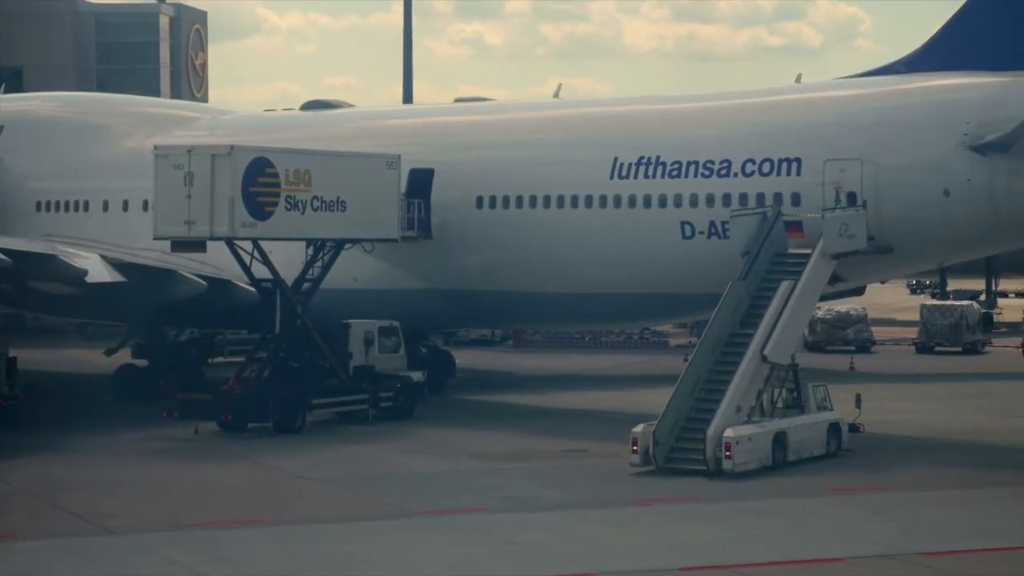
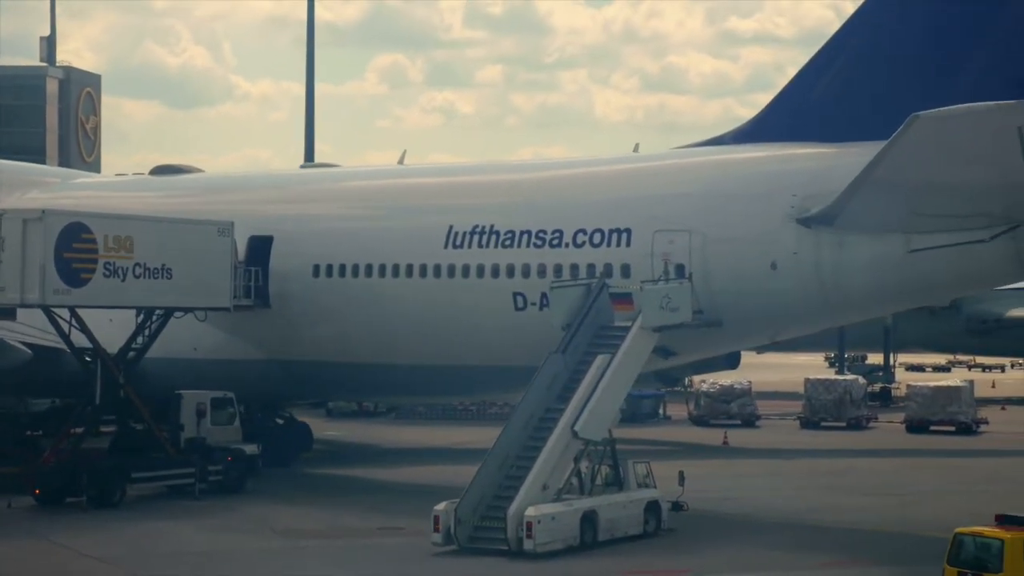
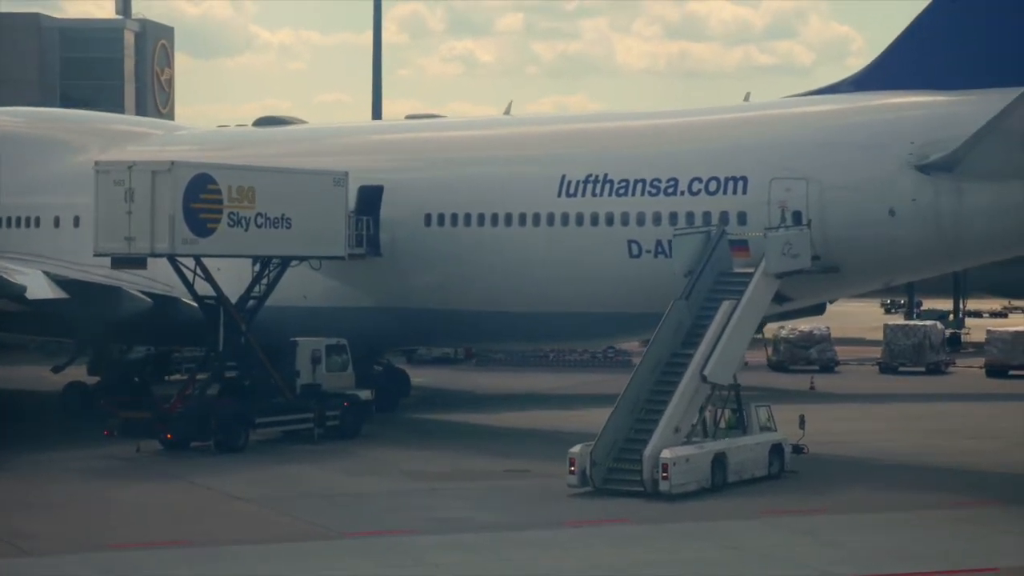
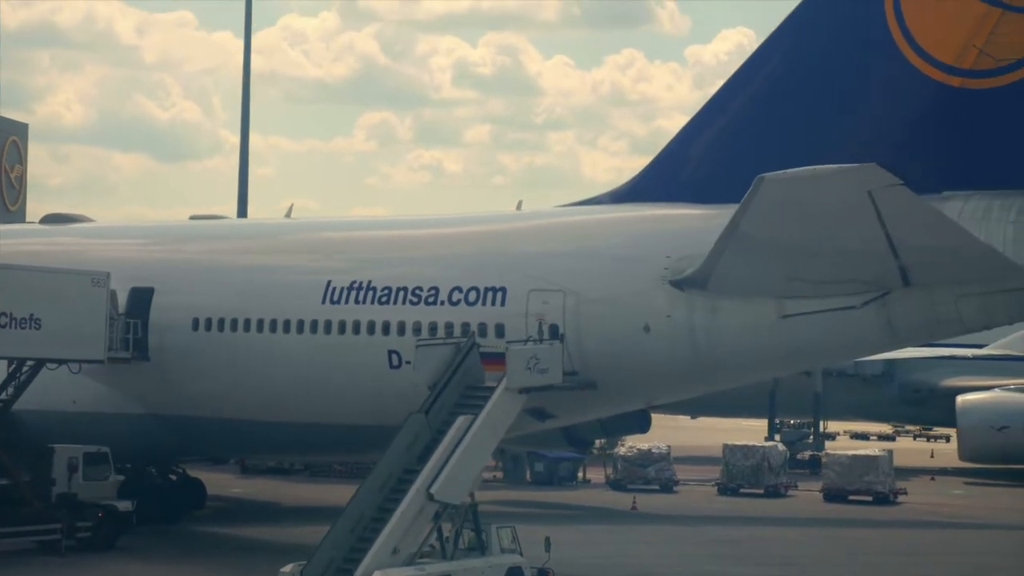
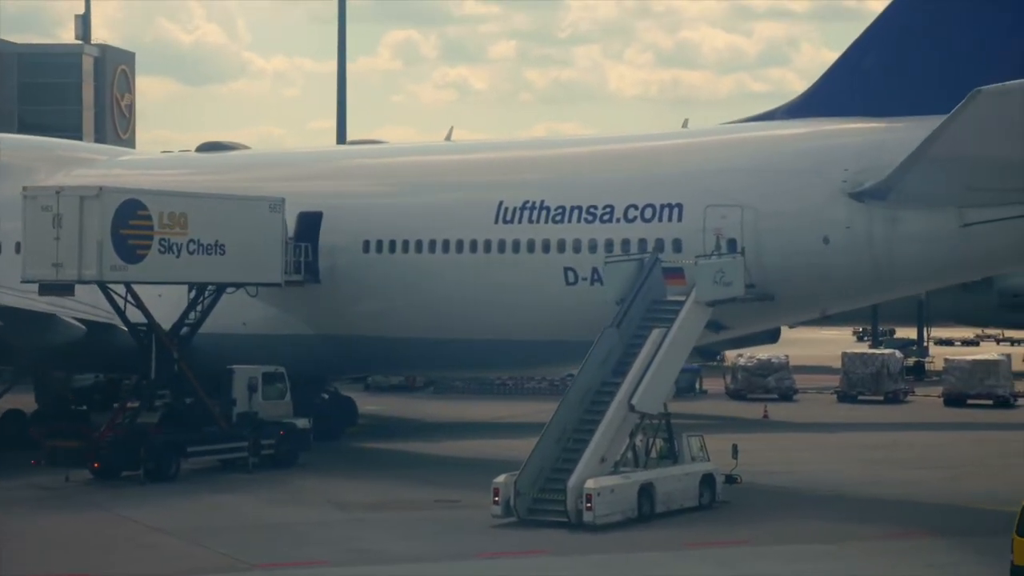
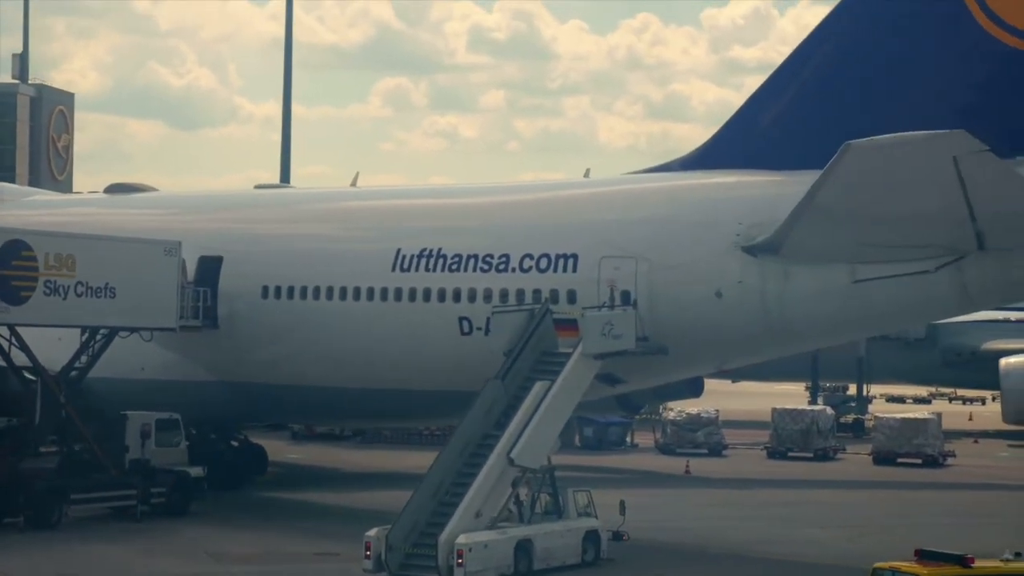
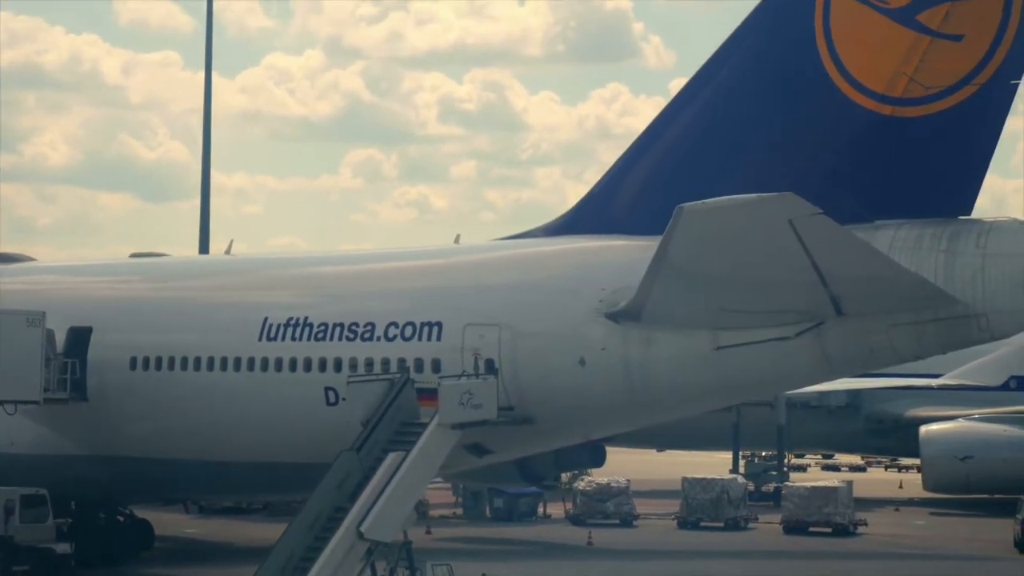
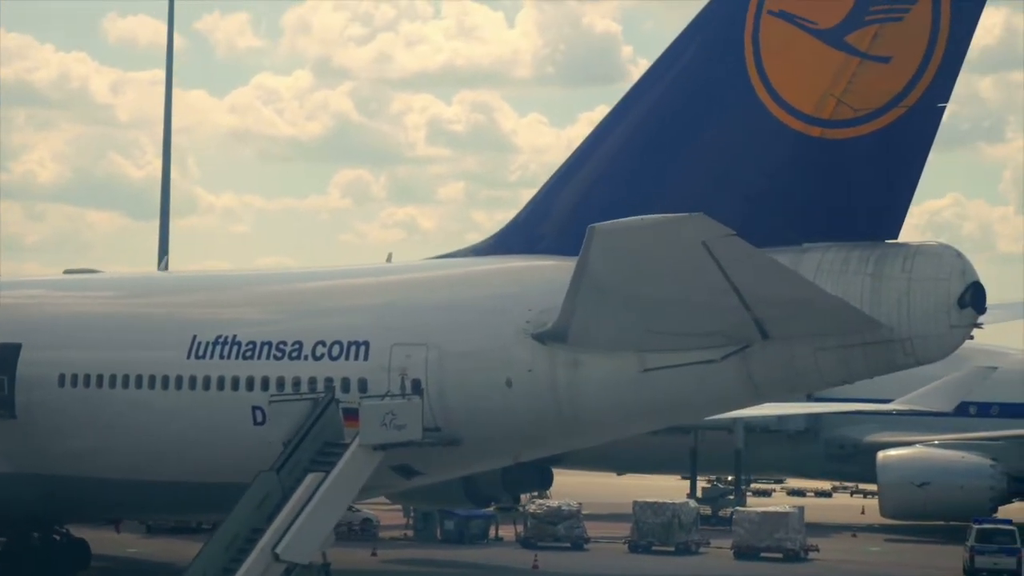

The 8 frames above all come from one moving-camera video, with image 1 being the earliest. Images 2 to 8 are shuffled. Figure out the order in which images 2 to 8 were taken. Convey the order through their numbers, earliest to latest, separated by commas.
3, 5, 2, 6, 4, 7, 8
